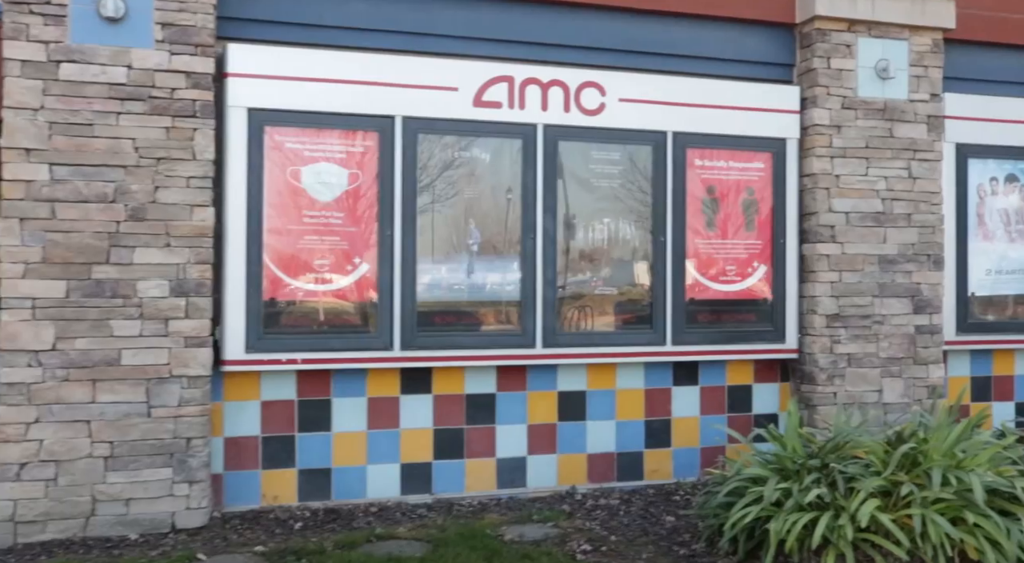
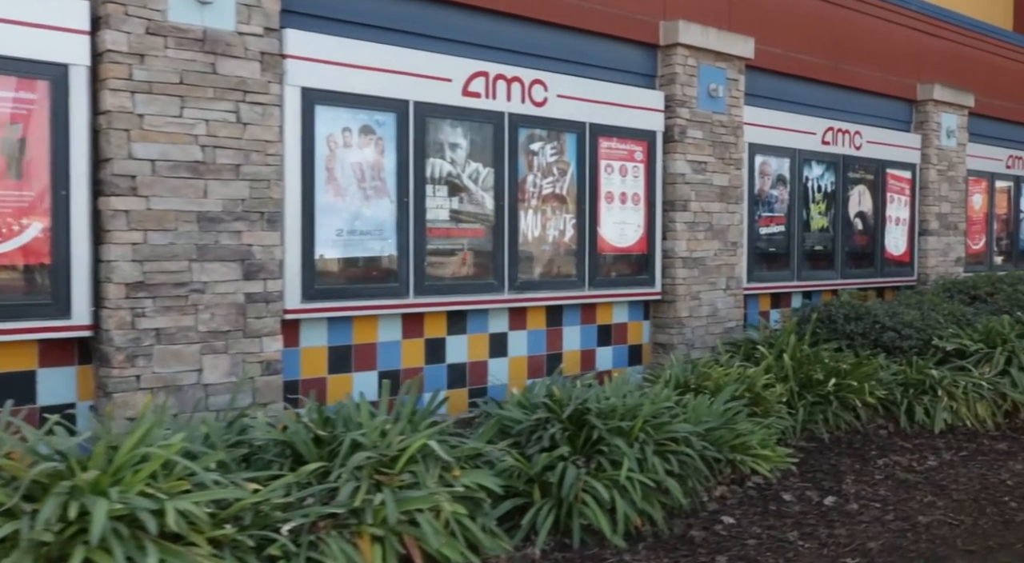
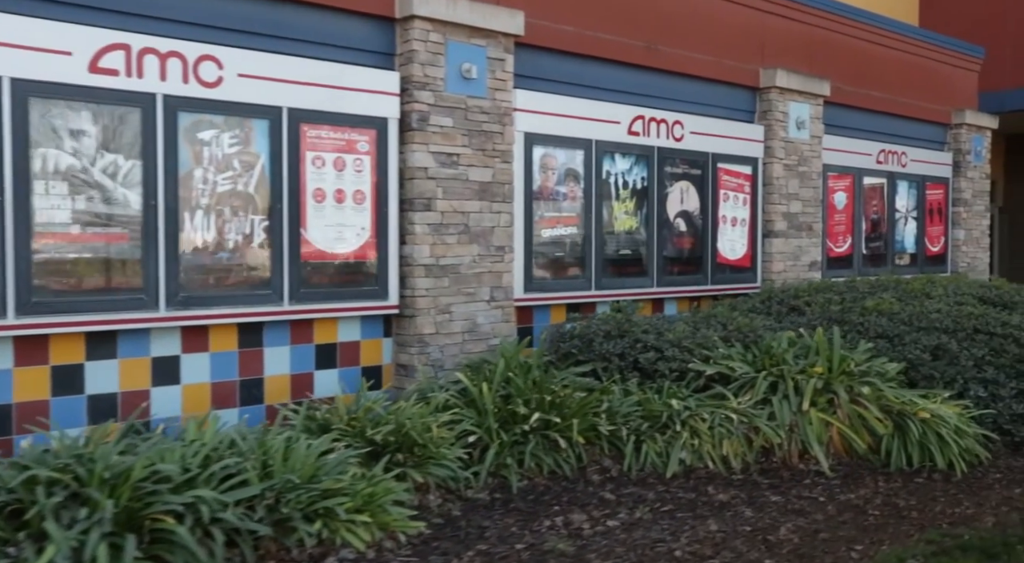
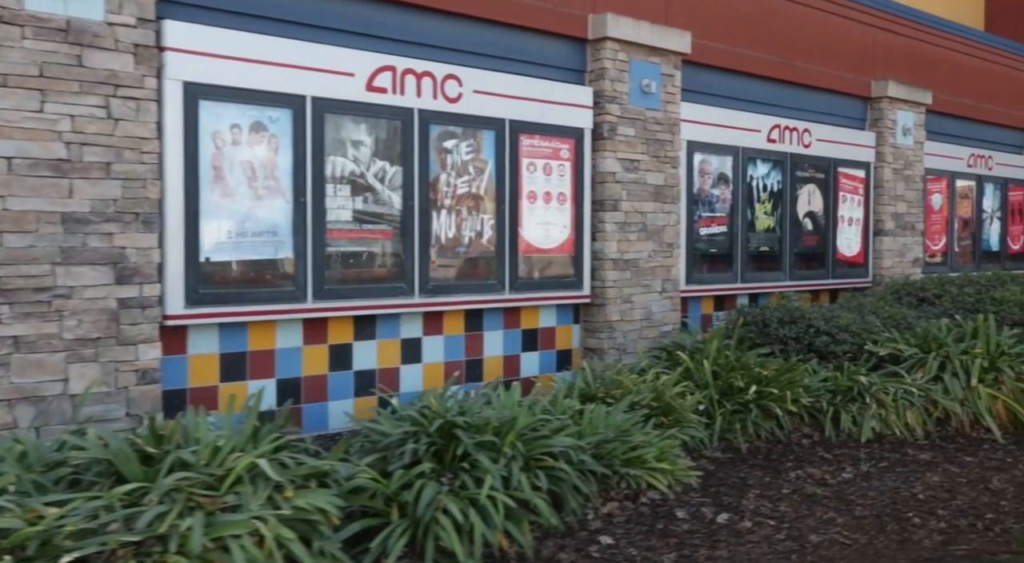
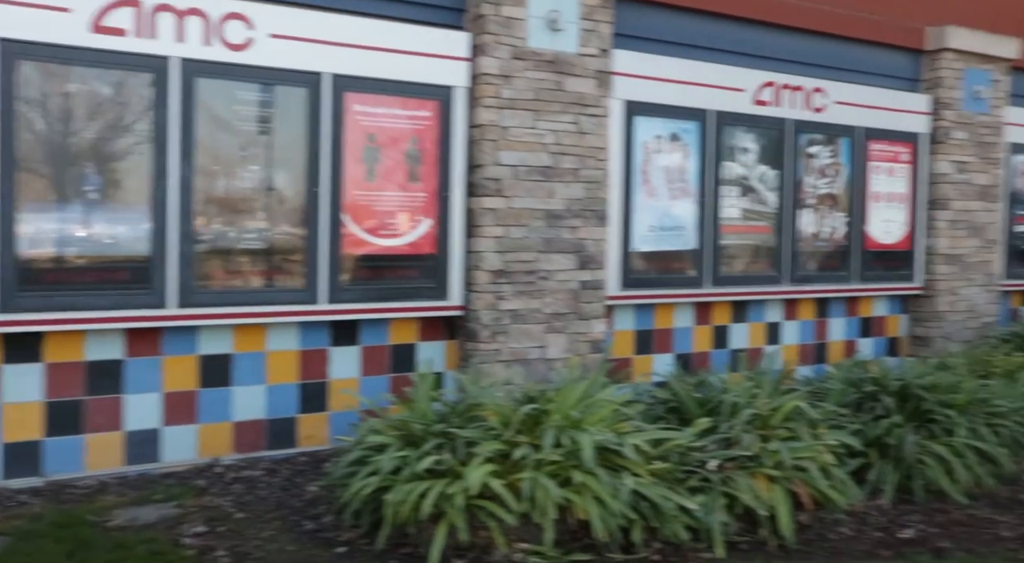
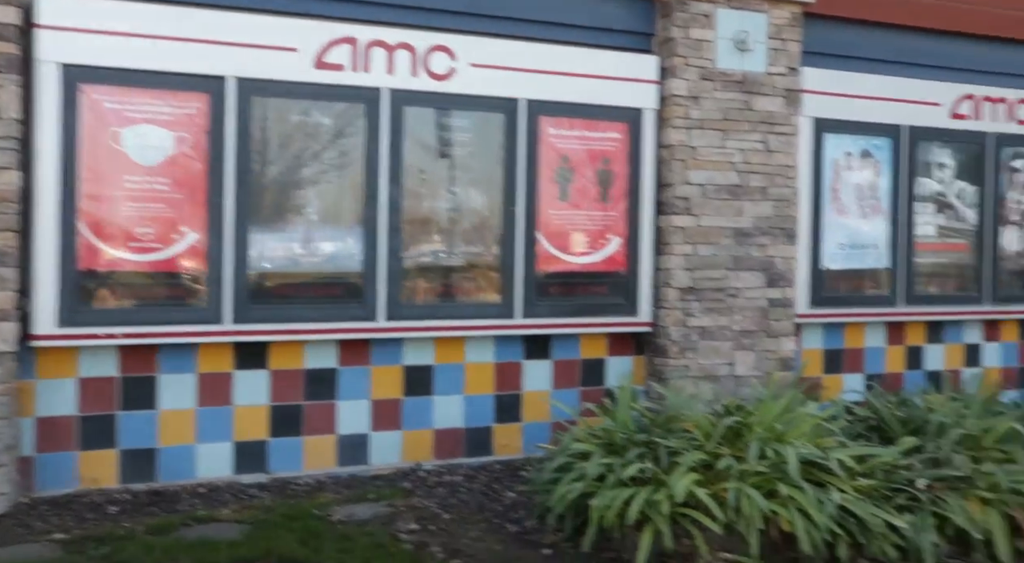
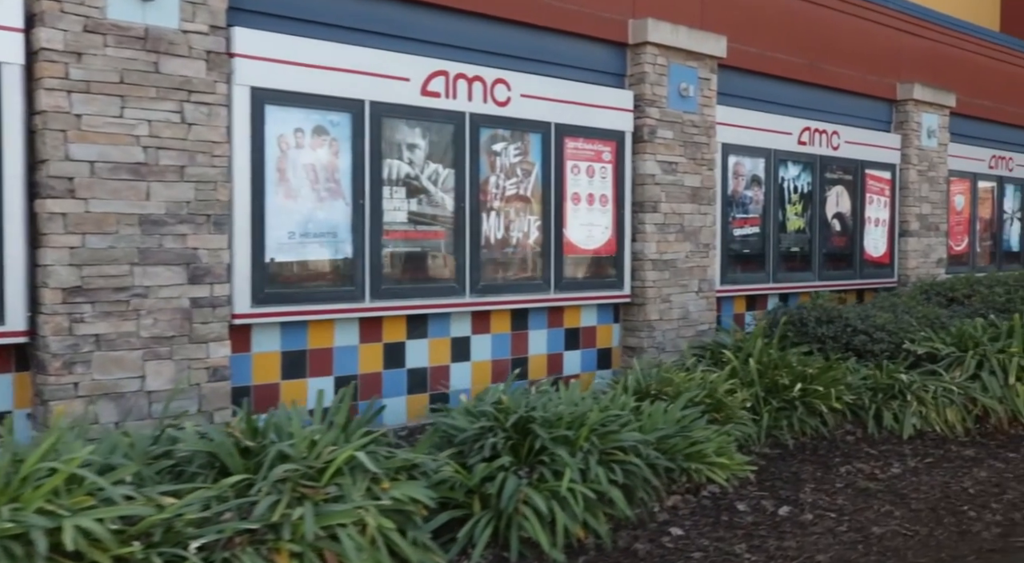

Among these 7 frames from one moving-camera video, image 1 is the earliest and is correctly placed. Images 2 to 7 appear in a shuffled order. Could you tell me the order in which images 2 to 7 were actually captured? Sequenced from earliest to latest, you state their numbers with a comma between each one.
6, 5, 2, 7, 4, 3
